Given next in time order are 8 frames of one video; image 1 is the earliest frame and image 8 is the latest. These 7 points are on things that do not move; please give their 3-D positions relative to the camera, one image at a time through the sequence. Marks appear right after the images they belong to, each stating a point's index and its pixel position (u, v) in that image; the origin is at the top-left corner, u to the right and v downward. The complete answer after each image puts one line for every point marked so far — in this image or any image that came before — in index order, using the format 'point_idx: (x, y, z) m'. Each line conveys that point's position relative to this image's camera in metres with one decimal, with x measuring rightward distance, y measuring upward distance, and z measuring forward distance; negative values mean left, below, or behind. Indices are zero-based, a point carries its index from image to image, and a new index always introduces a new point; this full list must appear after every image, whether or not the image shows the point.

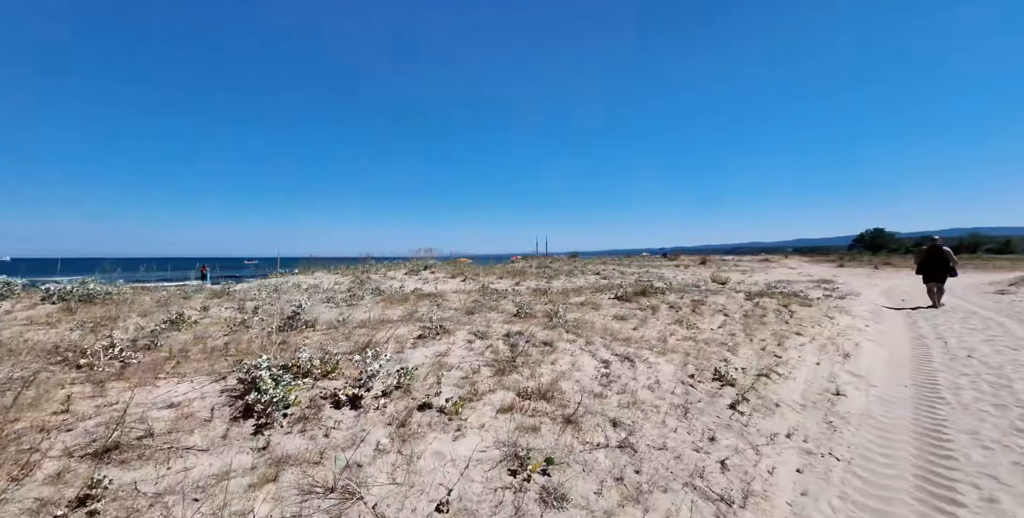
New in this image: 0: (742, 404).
0: (+2.2, -1.4, +4.4) m
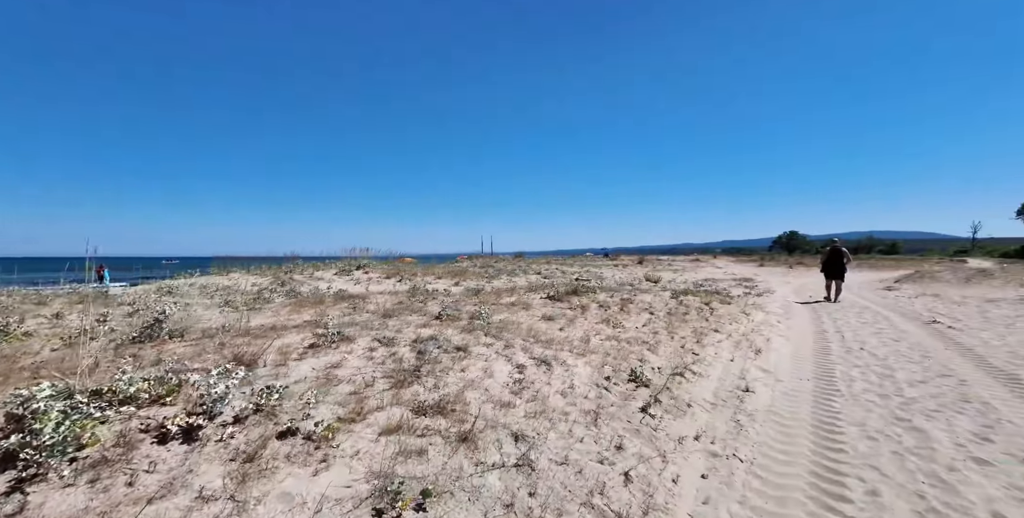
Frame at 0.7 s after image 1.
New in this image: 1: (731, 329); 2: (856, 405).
0: (+1.3, -1.4, +4.3) m
1: (+5.4, -1.7, +11.1) m
2: (+4.6, -2.0, +6.1) m
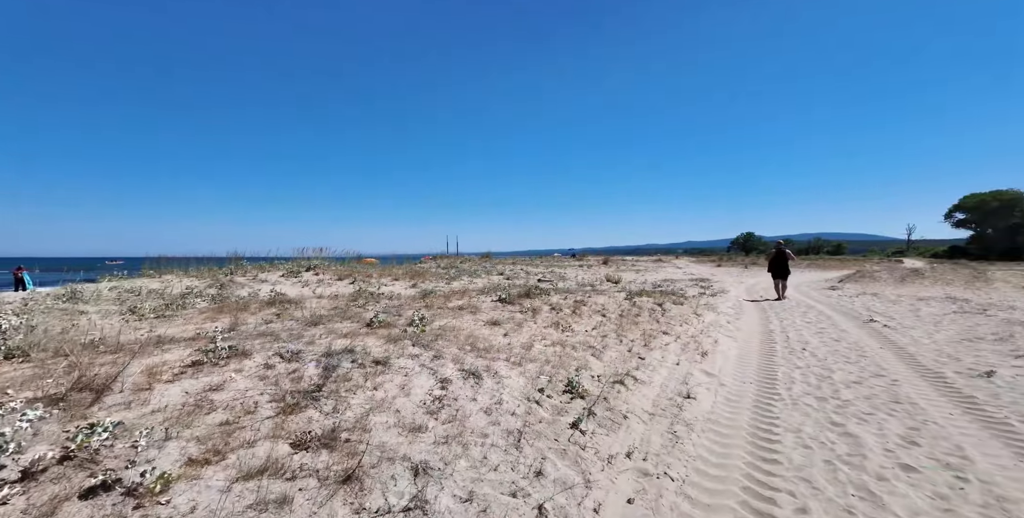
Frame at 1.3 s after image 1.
0: (+0.7, -1.5, +4.1) m
1: (+4.2, -1.8, +11.2) m
2: (+3.8, -2.1, +6.1) m
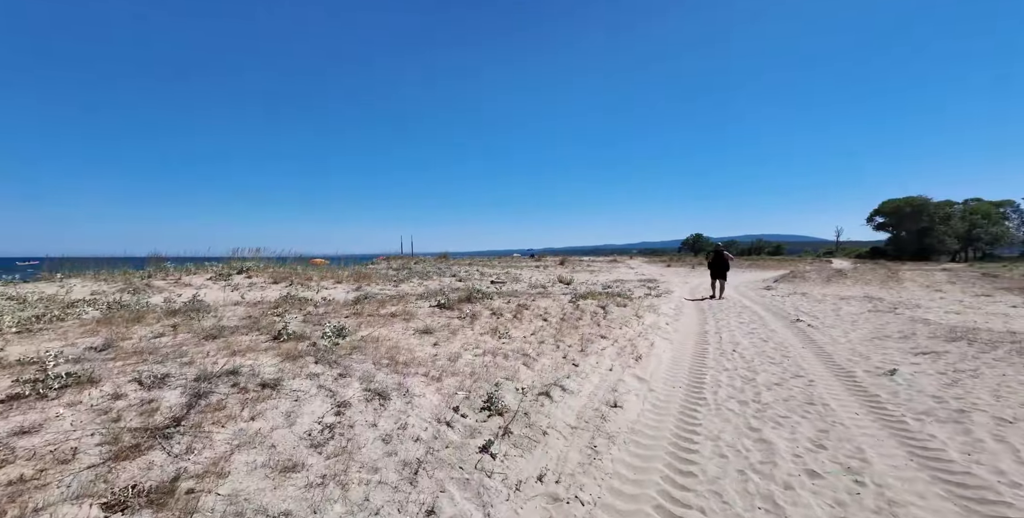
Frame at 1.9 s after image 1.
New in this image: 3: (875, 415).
0: (-0.1, -1.6, +3.9) m
1: (+2.7, -1.9, +11.3) m
2: (+2.8, -2.2, +6.2) m
3: (+5.1, -2.2, +6.3) m
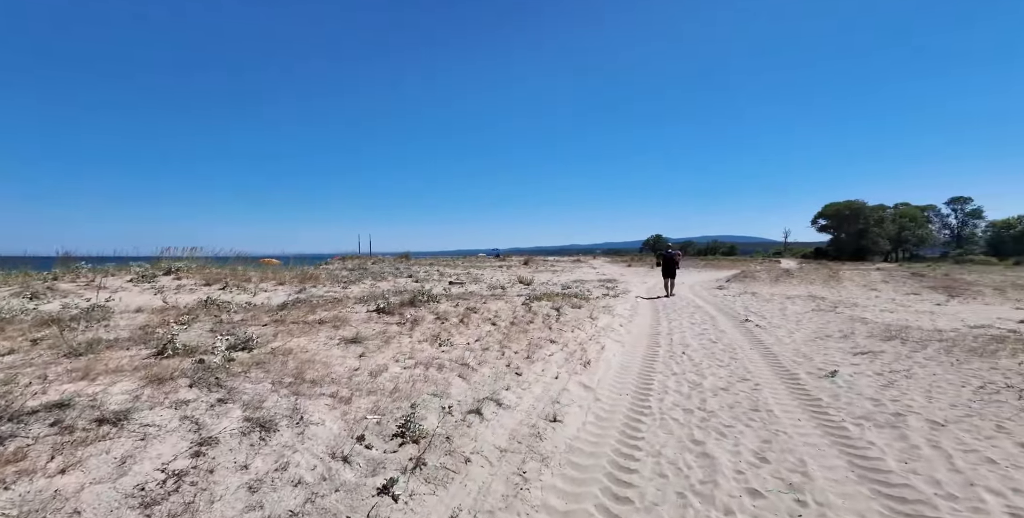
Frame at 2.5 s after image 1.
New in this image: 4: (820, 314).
0: (-0.8, -1.6, +3.3) m
1: (+1.4, -1.9, +10.9) m
2: (+1.9, -2.2, +5.9) m
3: (+4.2, -2.2, +6.2) m
4: (+11.5, -2.1, +16.9) m
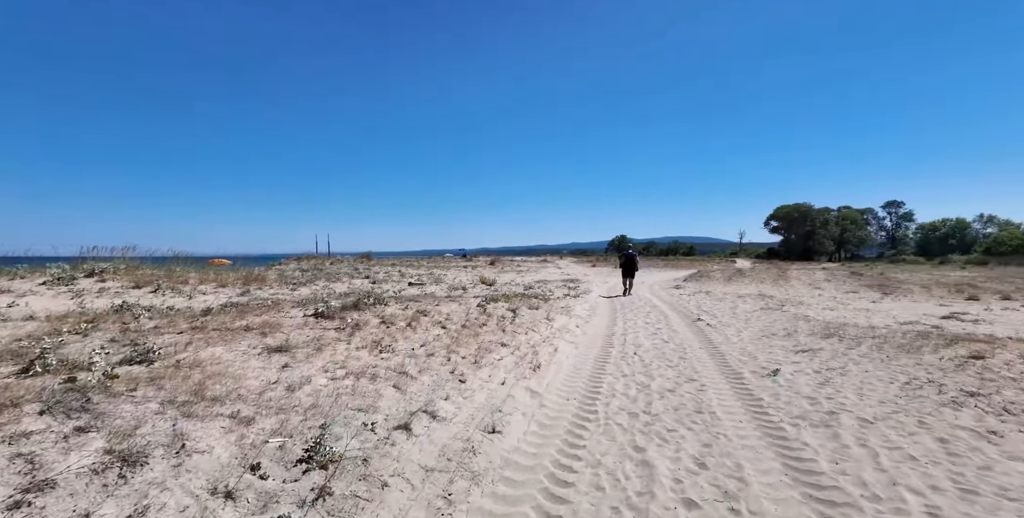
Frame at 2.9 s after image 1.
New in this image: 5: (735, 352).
0: (-1.4, -1.6, +3.0) m
1: (+0.3, -1.9, +10.7) m
2: (+1.1, -2.2, +5.7) m
3: (+3.4, -2.2, +6.2) m
4: (+9.8, -2.1, +17.4) m
5: (+5.2, -2.2, +10.5) m
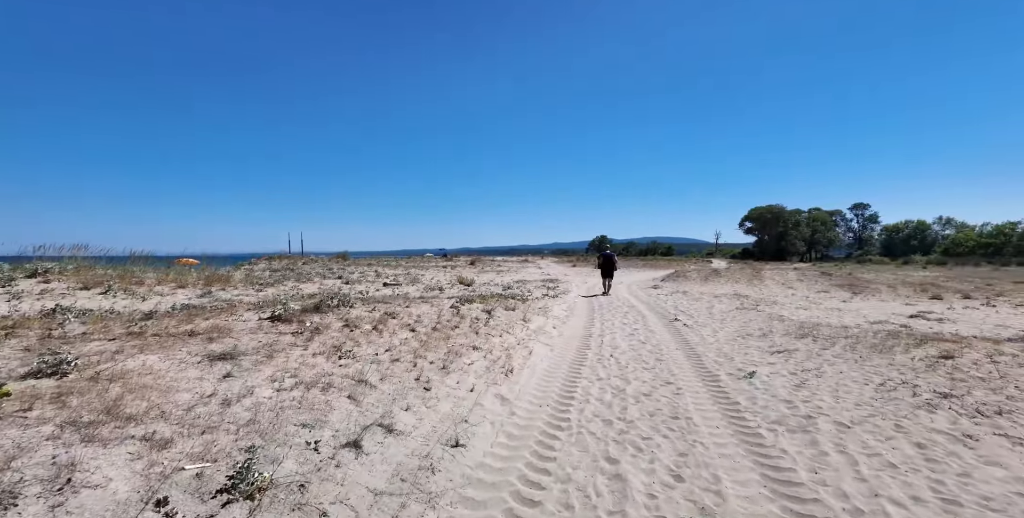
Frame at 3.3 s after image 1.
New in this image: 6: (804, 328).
0: (-1.6, -1.6, +2.5) m
1: (-0.4, -1.9, +10.3) m
2: (+0.7, -2.2, +5.4) m
3: (+2.9, -2.2, +6.0) m
4: (+8.9, -2.1, +17.5) m
5: (+4.6, -2.2, +10.4) m
6: (+8.4, -2.0, +13.0) m
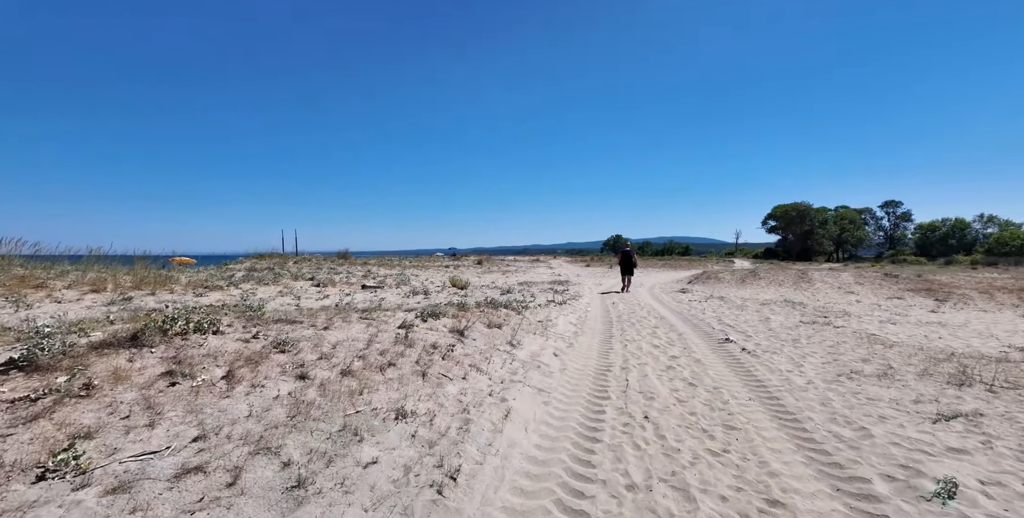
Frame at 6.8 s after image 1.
0: (-2.3, -1.6, -1.5) m
1: (-0.8, -1.9, +6.3) m
2: (+0.1, -2.2, +1.3) m
3: (+2.4, -2.2, +1.8) m
4: (+8.7, -2.0, +13.1) m
5: (+4.1, -2.1, +6.1) m
6: (+8.1, -1.9, +8.6) m
